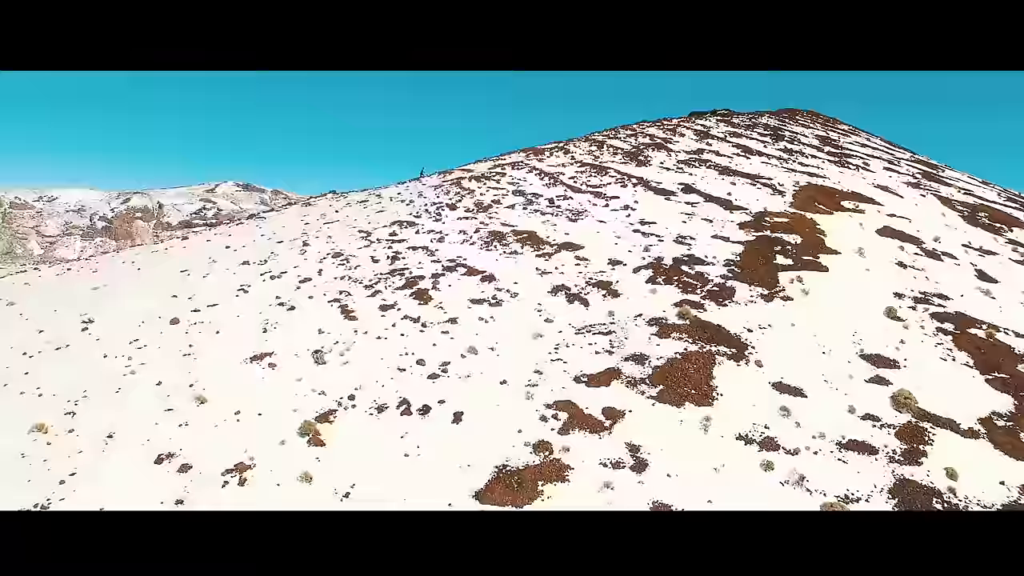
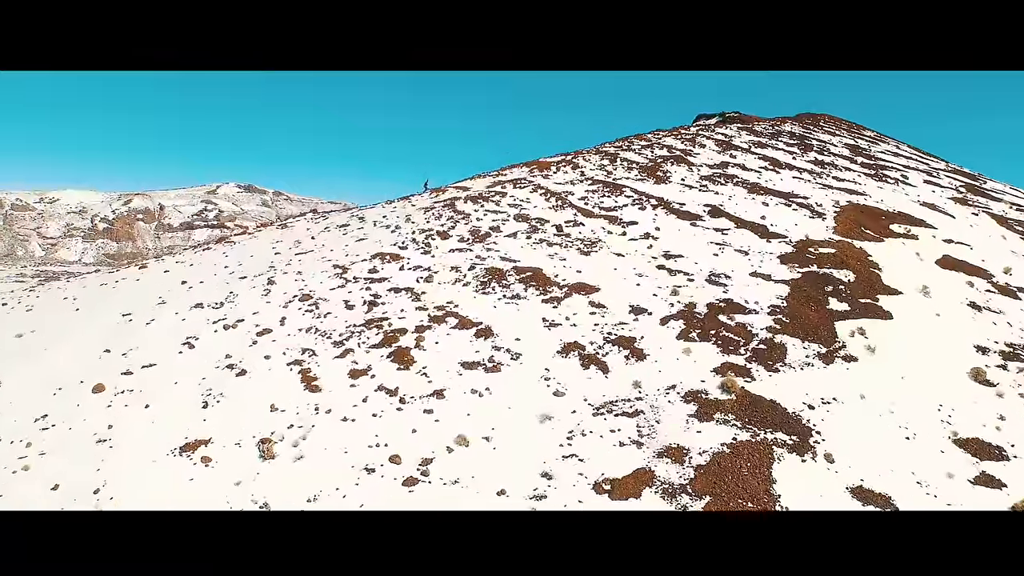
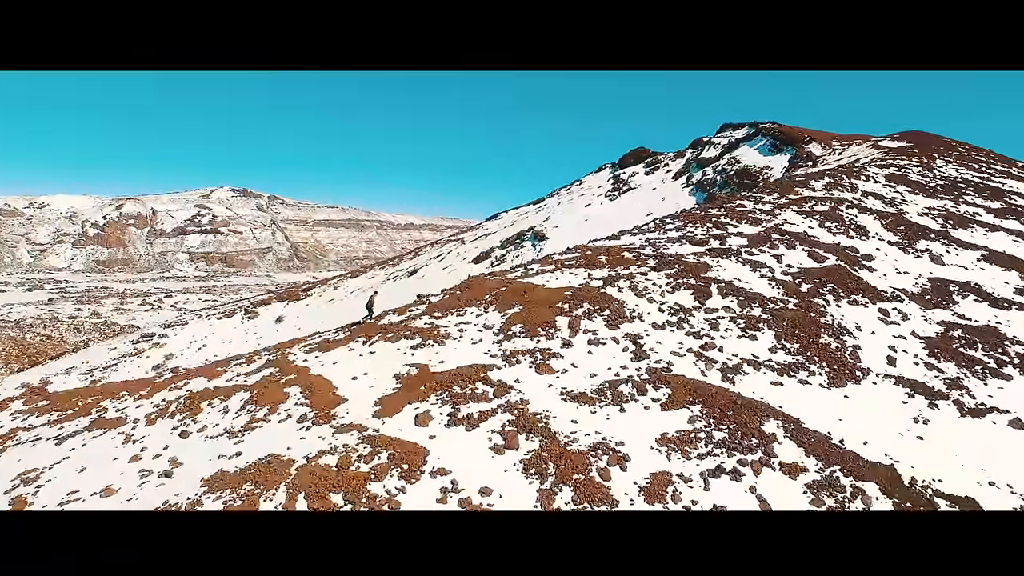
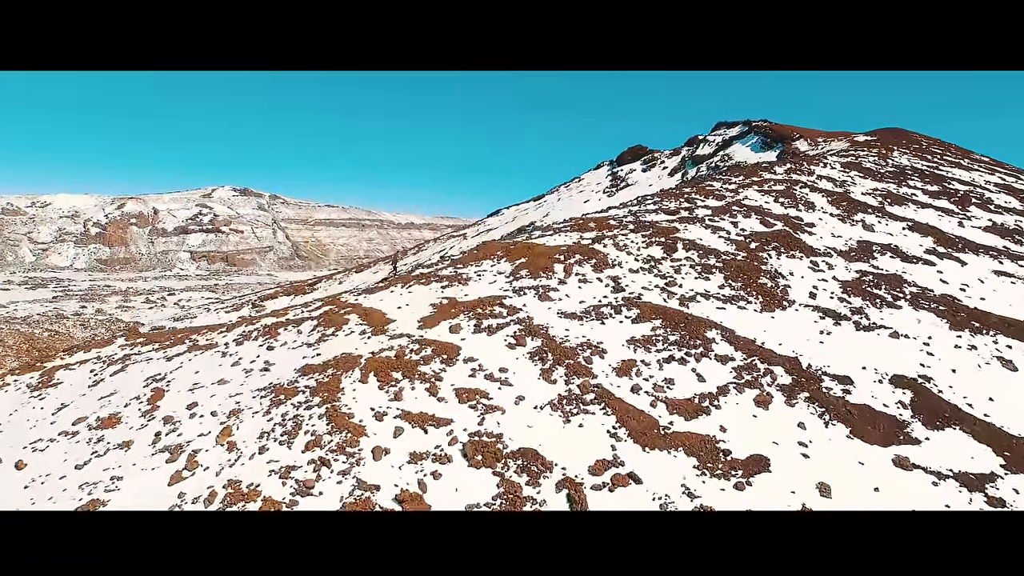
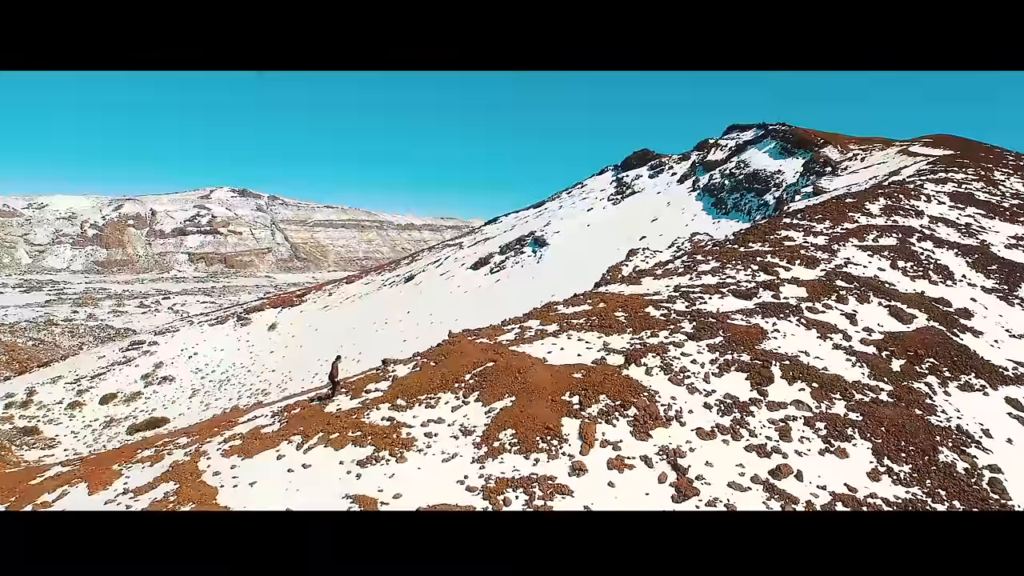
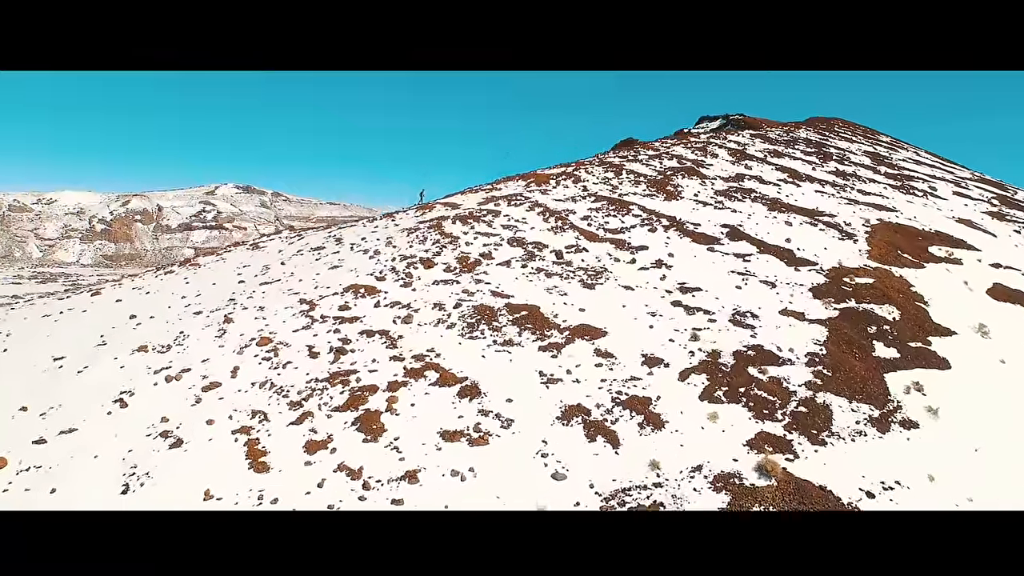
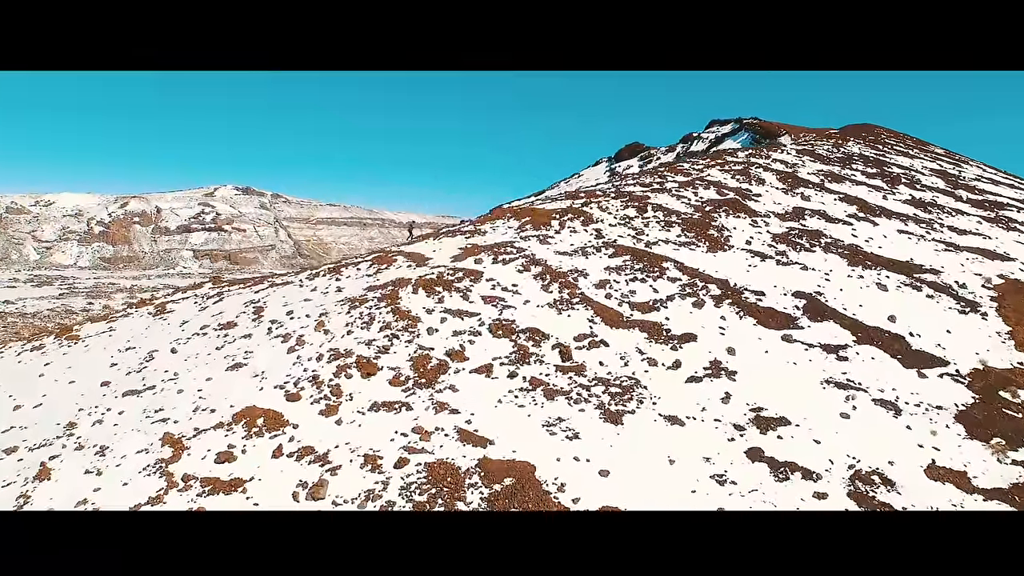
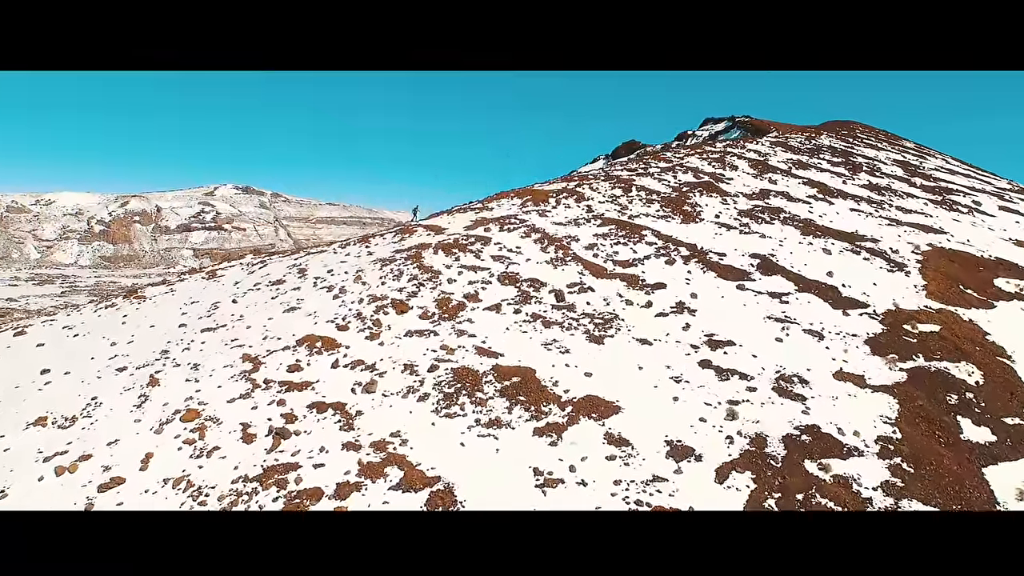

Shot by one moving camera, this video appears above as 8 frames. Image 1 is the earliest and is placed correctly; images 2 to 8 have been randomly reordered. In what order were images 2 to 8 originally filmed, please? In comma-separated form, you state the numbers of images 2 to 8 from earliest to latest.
2, 6, 8, 7, 4, 3, 5
